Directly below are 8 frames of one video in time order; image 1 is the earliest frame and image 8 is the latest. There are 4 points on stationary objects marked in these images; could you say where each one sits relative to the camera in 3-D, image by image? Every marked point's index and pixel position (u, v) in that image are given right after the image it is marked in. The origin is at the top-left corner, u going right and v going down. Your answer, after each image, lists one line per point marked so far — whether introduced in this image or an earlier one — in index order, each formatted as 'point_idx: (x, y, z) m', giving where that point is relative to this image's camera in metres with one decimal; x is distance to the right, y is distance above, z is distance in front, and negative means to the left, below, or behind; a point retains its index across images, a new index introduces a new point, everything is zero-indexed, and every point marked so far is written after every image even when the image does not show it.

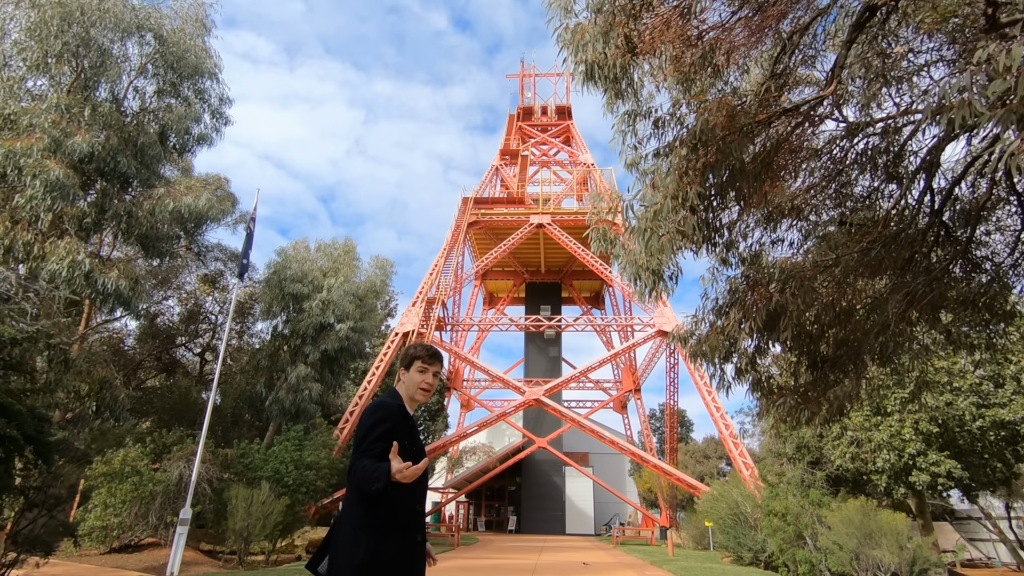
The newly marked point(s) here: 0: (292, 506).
0: (-5.3, -5.2, +14.6) m
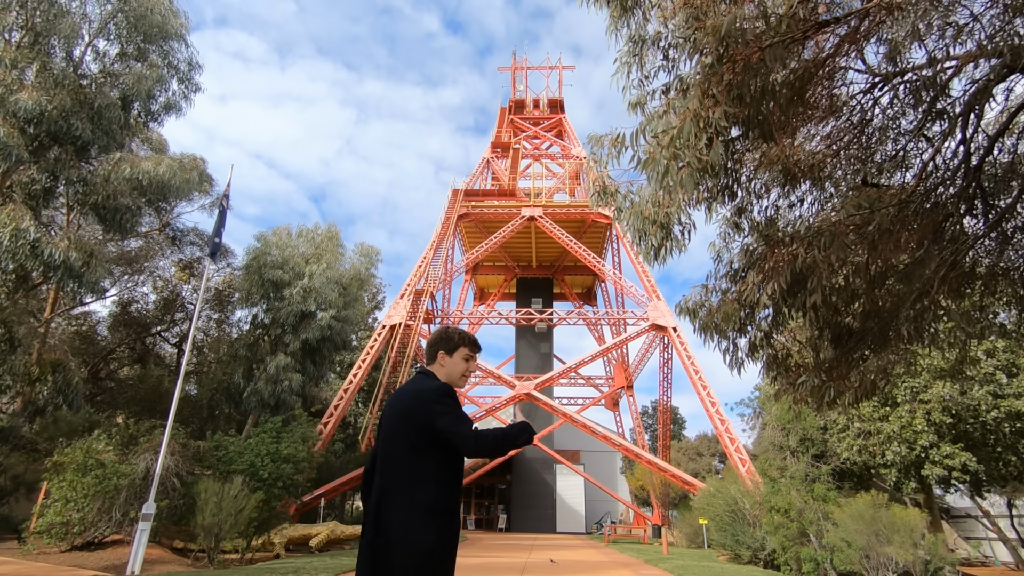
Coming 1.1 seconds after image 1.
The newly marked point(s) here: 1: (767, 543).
0: (-5.5, -4.8, +13.7) m
1: (+6.5, -6.5, +15.5) m
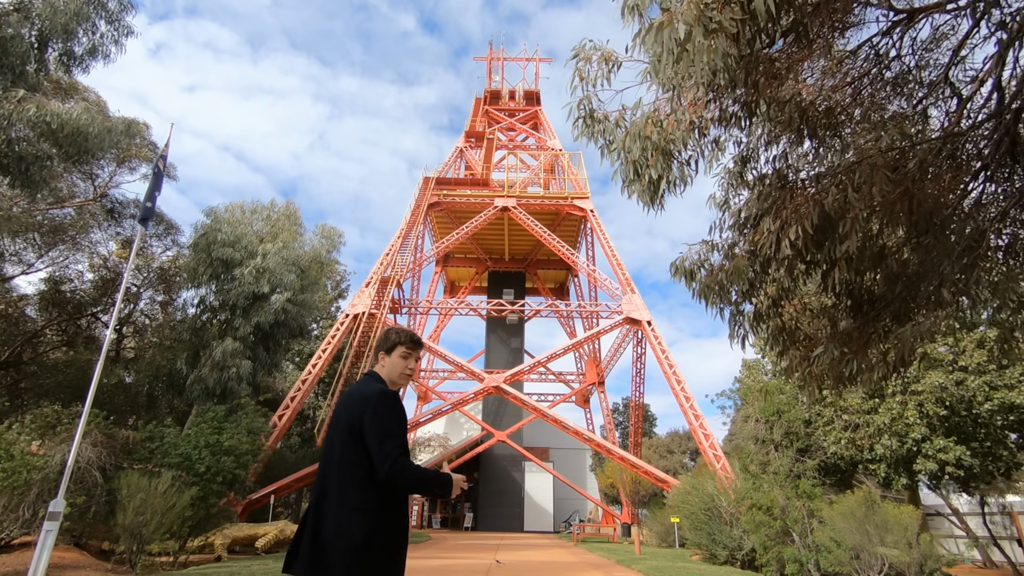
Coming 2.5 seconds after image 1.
0: (-6.2, -4.3, +12.4) m
1: (+5.6, -6.1, +14.8) m
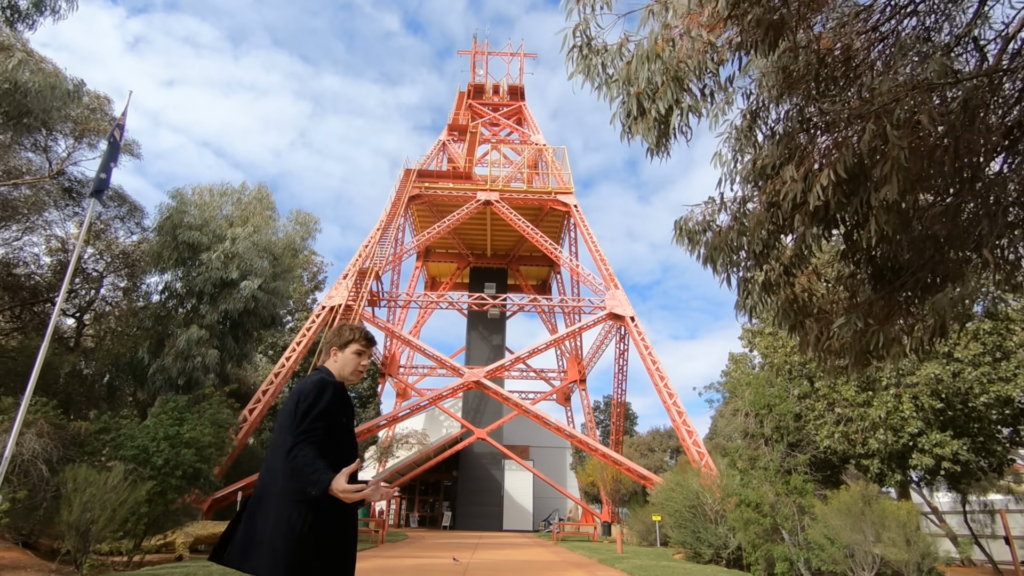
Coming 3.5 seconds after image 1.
0: (-6.6, -3.9, +11.6) m
1: (+5.1, -5.9, +14.4) m
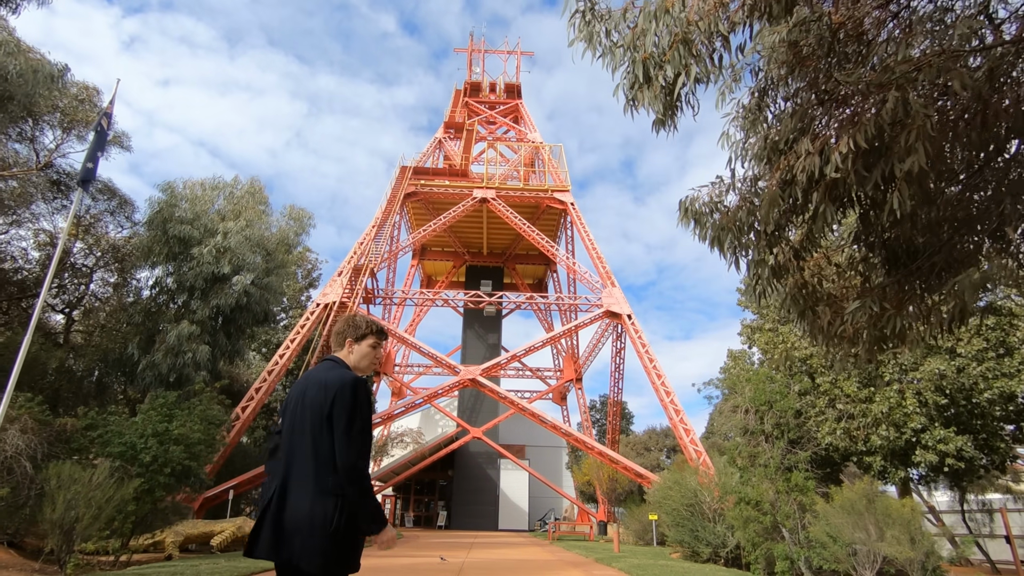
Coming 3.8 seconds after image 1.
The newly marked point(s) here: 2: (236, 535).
0: (-6.7, -3.8, +11.4) m
1: (+5.0, -5.8, +14.2) m
2: (-6.4, -5.7, +14.2) m
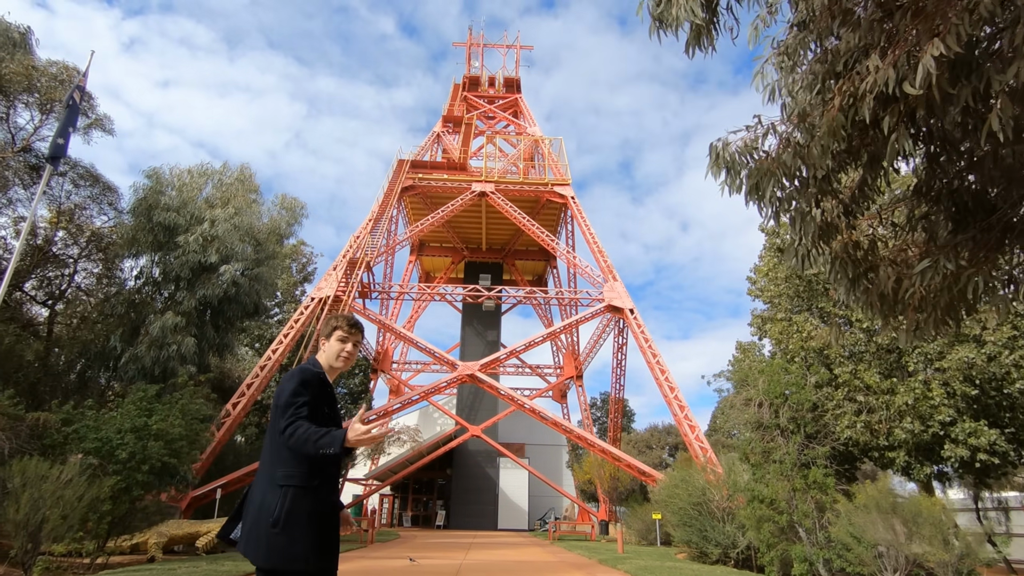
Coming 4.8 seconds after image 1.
0: (-6.7, -3.5, +10.7) m
1: (+5.0, -5.5, +13.5) m
2: (-6.4, -5.5, +13.6) m
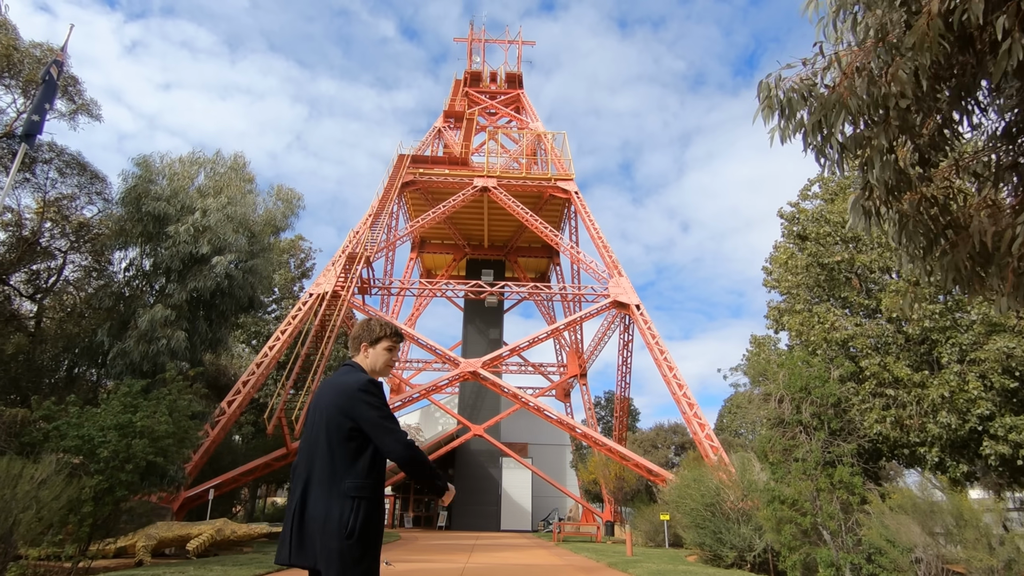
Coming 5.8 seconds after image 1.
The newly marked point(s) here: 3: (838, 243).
0: (-6.6, -3.3, +10.1) m
1: (+5.1, -5.3, +12.9) m
2: (-6.3, -5.3, +12.9) m
3: (+6.2, +0.9, +11.6) m
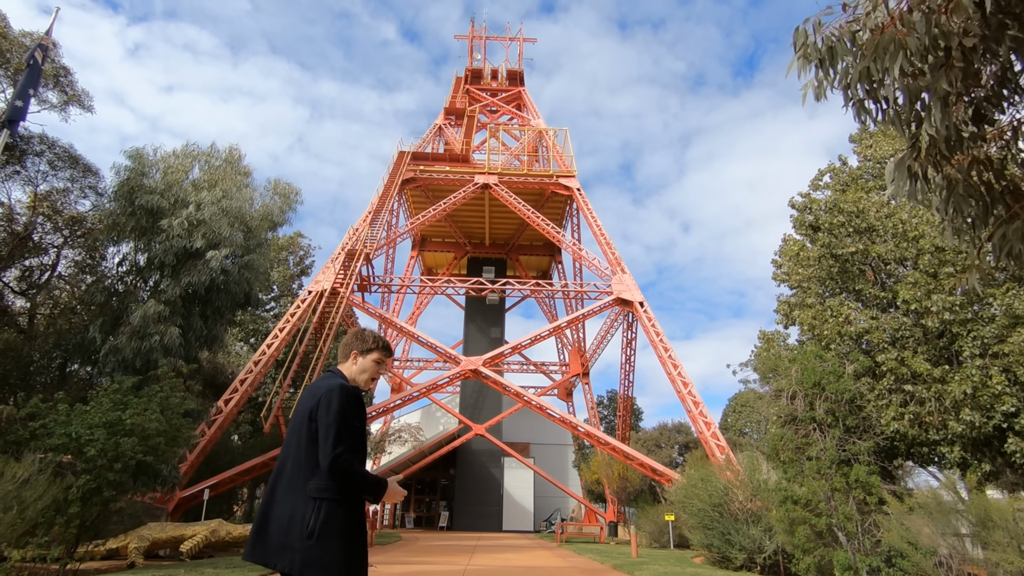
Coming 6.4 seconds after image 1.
0: (-6.6, -3.2, +9.8) m
1: (+5.2, -5.2, +12.5) m
2: (-6.2, -5.2, +12.6) m
3: (+6.2, +1.0, +11.2) m
